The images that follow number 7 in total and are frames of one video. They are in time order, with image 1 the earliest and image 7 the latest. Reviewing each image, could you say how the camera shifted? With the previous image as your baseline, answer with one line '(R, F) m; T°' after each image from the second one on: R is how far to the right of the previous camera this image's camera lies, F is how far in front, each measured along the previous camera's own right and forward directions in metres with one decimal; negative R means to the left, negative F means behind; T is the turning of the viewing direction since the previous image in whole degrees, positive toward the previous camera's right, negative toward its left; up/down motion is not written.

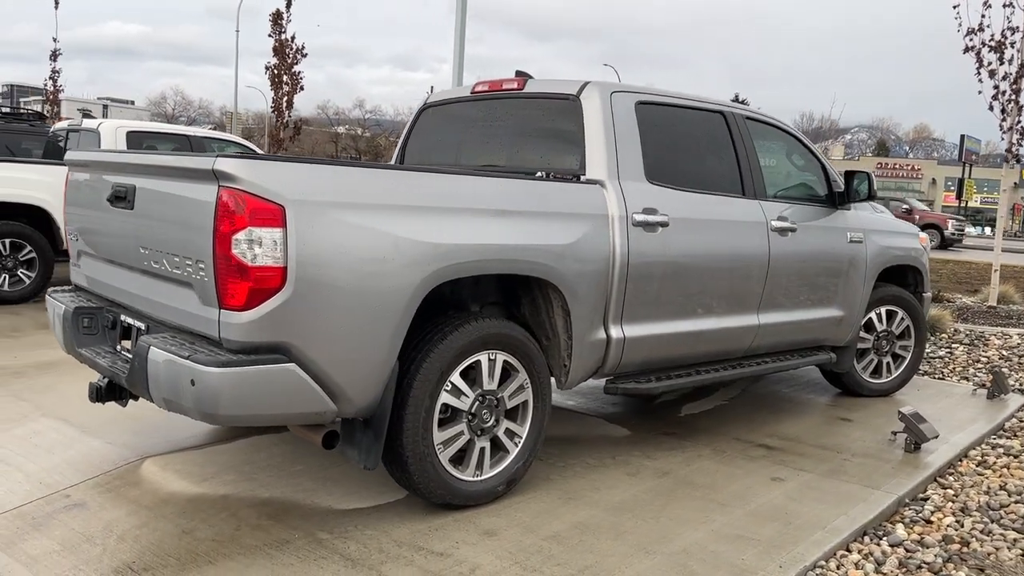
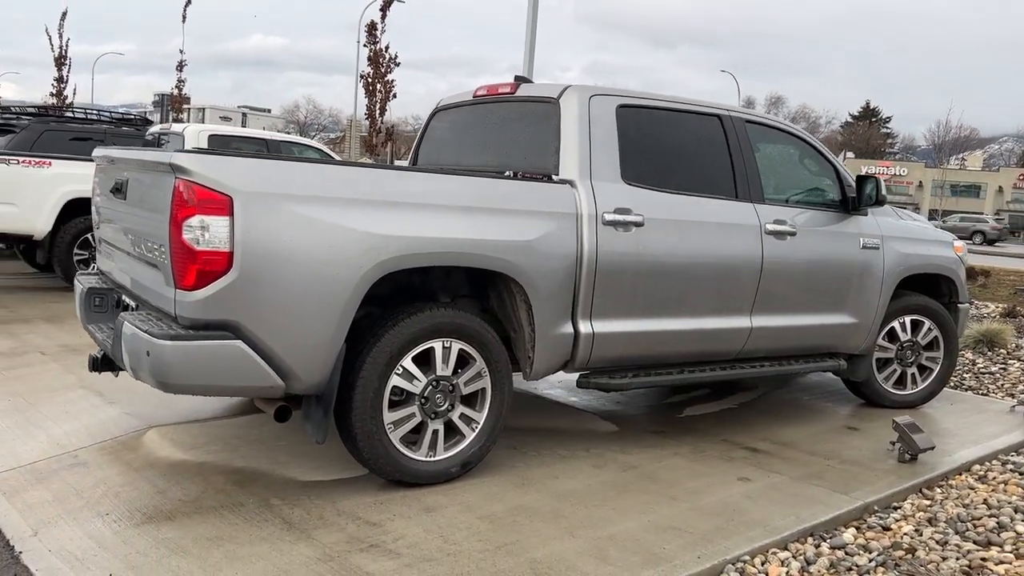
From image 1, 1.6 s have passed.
(+0.7, -0.1) m; -7°
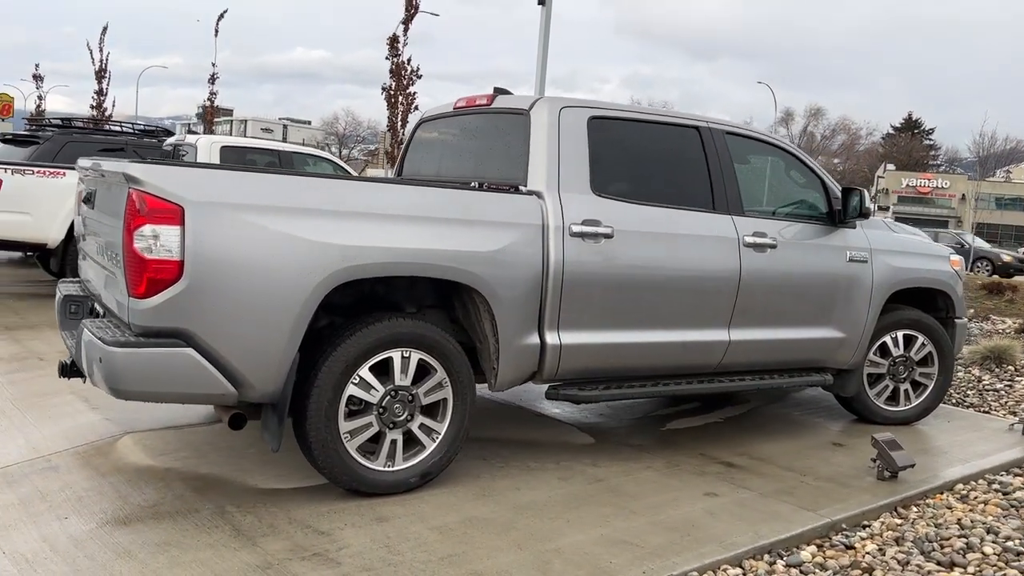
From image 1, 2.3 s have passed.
(+0.3, 0.0) m; -2°
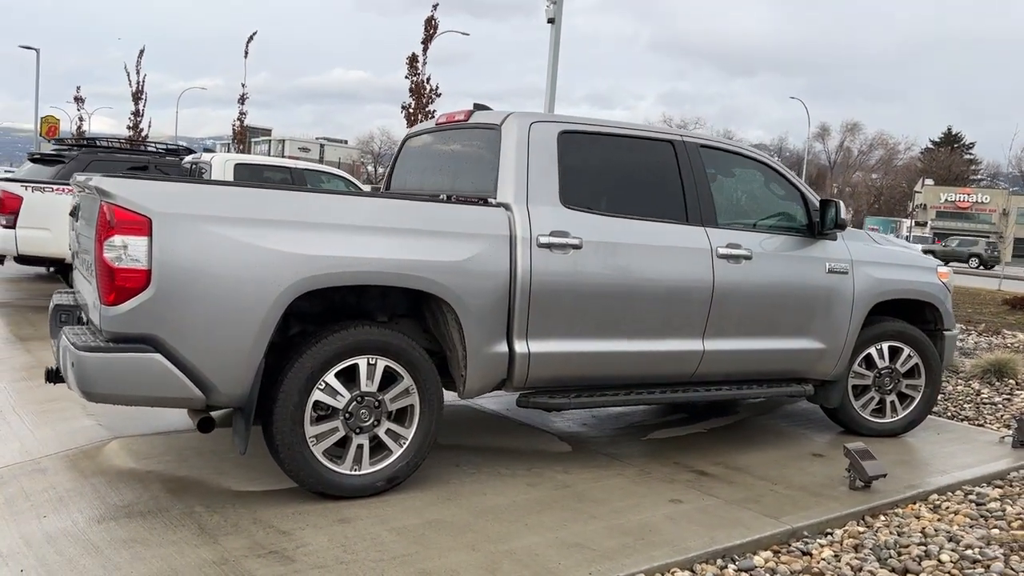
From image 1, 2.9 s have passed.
(+0.3, -0.1) m; -2°
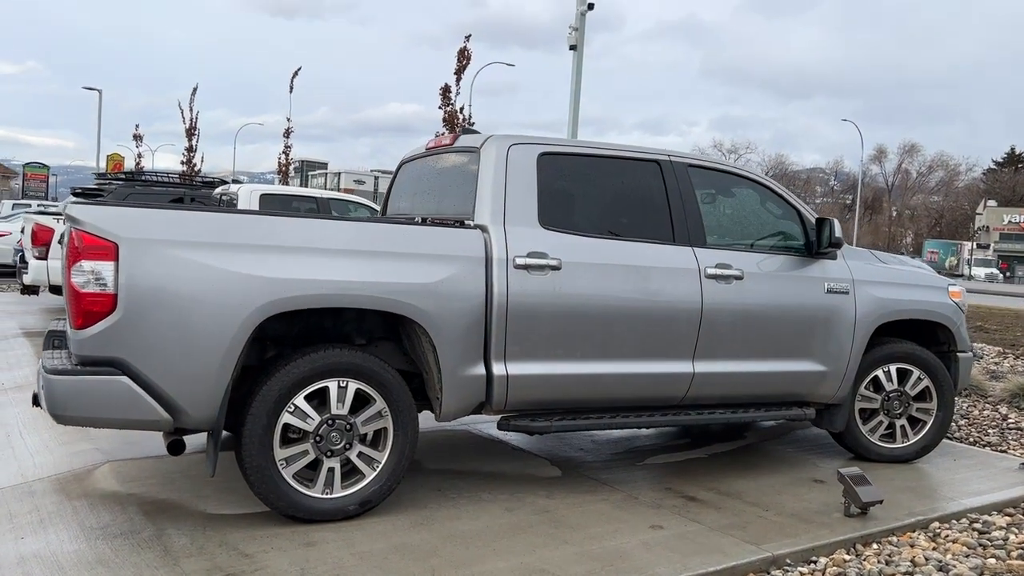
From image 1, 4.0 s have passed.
(+0.4, 0.0) m; -3°
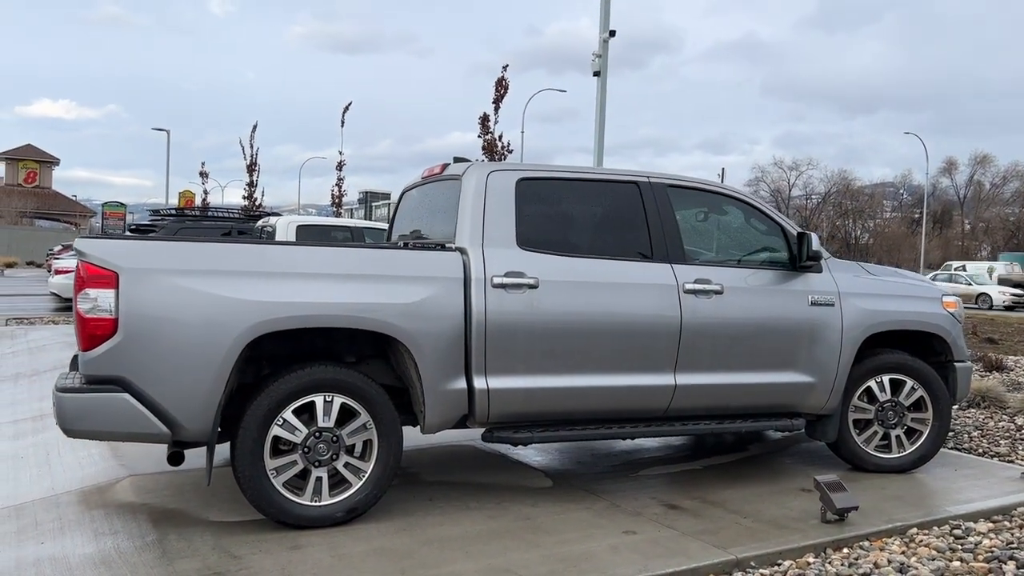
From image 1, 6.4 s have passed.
(+0.4, -0.2) m; -4°
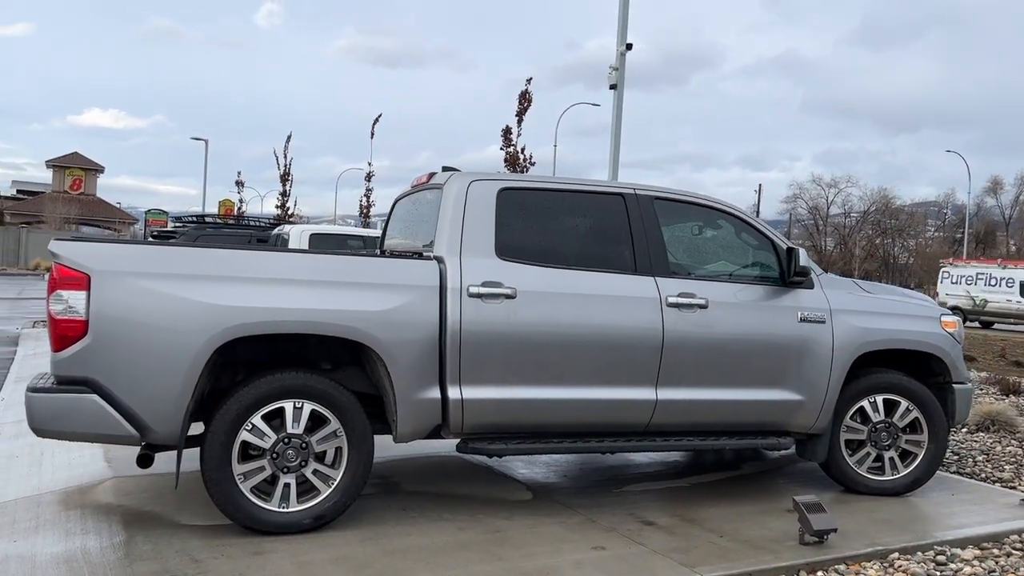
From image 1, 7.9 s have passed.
(+0.3, 0.0) m; -2°
